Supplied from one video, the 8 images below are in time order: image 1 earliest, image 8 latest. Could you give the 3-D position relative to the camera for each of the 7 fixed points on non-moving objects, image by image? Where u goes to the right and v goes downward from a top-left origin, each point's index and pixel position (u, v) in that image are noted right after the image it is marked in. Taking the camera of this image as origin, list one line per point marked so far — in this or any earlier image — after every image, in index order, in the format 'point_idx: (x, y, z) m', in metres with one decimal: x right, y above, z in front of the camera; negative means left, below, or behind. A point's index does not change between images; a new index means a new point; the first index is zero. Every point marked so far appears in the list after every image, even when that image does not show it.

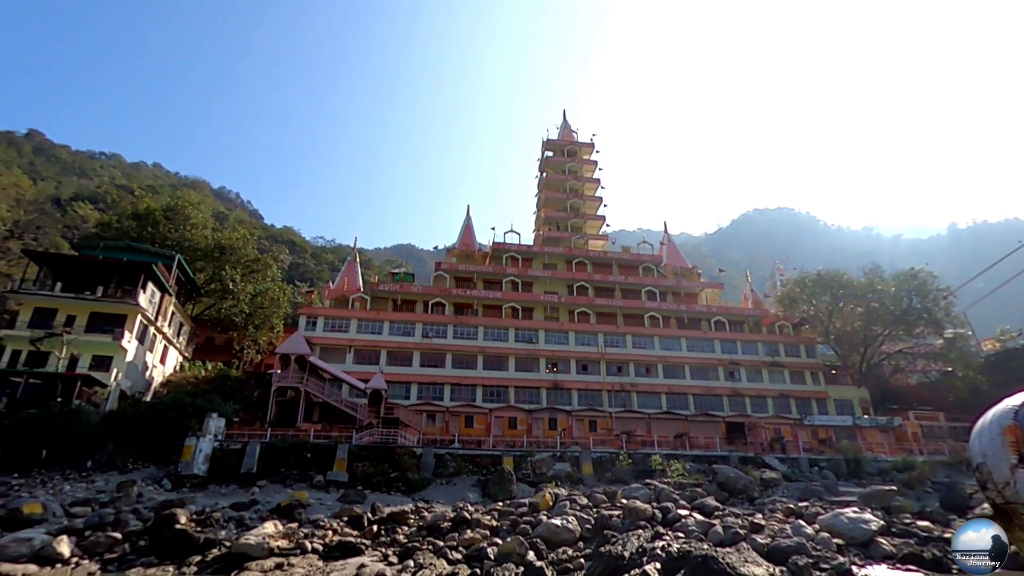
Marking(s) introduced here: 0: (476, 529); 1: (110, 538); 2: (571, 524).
0: (-1.1, -7.9, +17.9) m
1: (-12.3, -7.7, +16.7) m
2: (+1.9, -7.5, +17.3) m
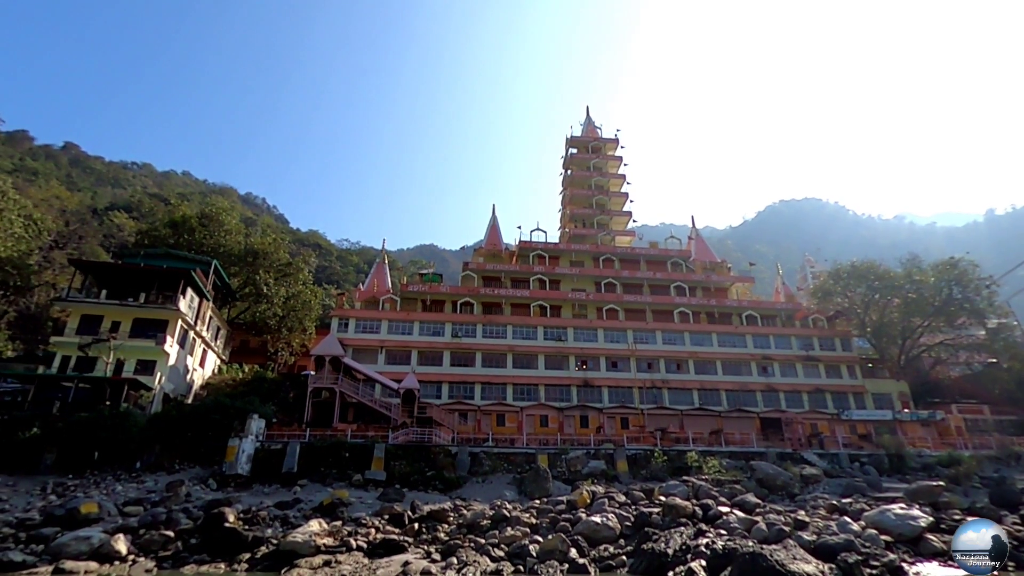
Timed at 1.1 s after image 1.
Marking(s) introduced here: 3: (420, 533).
0: (+0.2, -7.8, +18.0) m
1: (-11.0, -7.9, +17.3) m
2: (+3.1, -7.4, +17.3) m
3: (-3.0, -8.2, +18.4) m
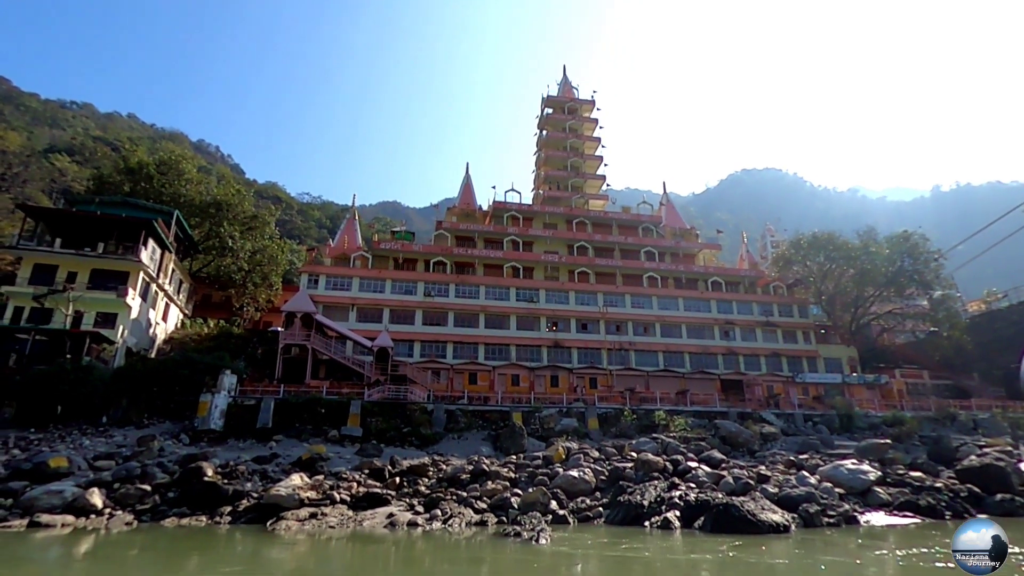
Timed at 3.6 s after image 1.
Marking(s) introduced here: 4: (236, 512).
0: (-0.5, -6.5, +18.6) m
1: (-11.6, -6.3, +17.1) m
2: (+2.5, -6.2, +18.0) m
3: (-3.8, -6.8, +18.8) m
4: (-8.4, -6.8, +16.7) m
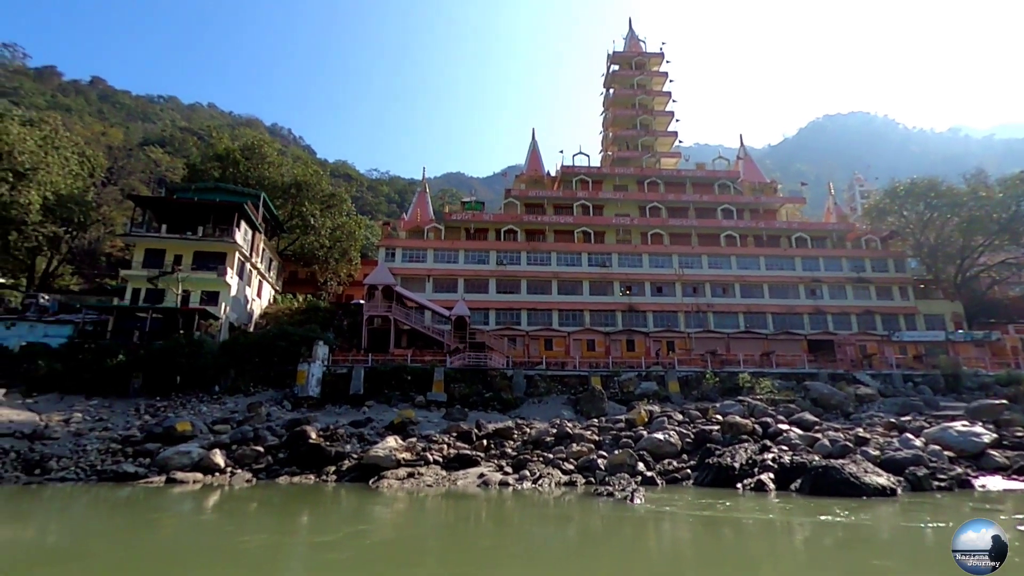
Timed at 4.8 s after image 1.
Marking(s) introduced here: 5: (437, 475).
0: (+2.4, -5.3, +18.9) m
1: (-8.8, -5.6, +18.8) m
2: (+5.3, -4.9, +18.0) m
3: (-0.8, -5.7, +19.5) m
4: (-5.6, -6.0, +18.0) m
5: (-2.4, -5.8, +17.1) m
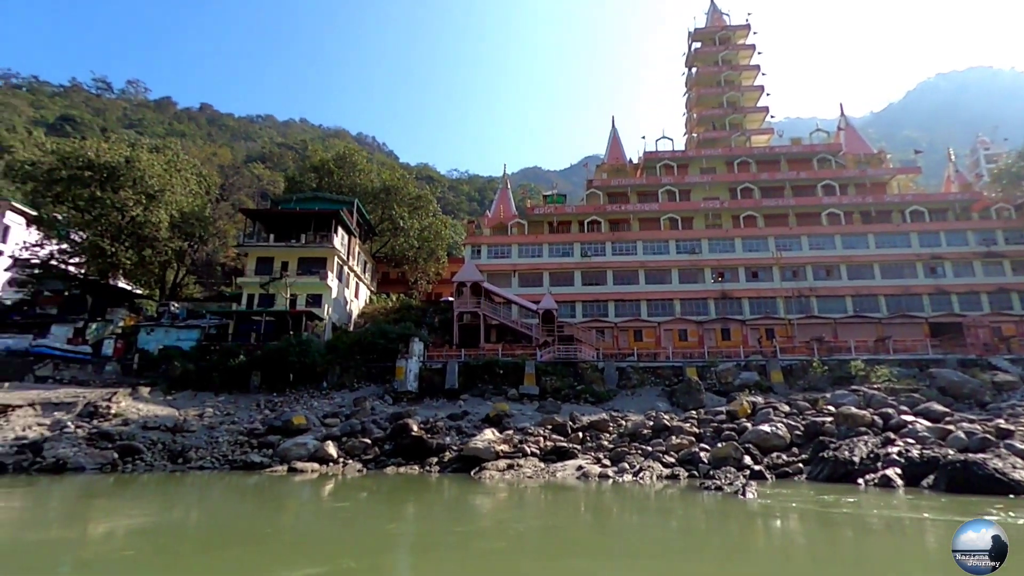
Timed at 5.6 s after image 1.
0: (+5.6, -4.9, +18.4) m
1: (-5.4, -5.7, +20.0) m
2: (+8.4, -4.4, +17.0) m
3: (+2.6, -5.4, +19.4) m
4: (-2.4, -6.0, +18.7) m
5: (+0.7, -5.7, +17.3) m
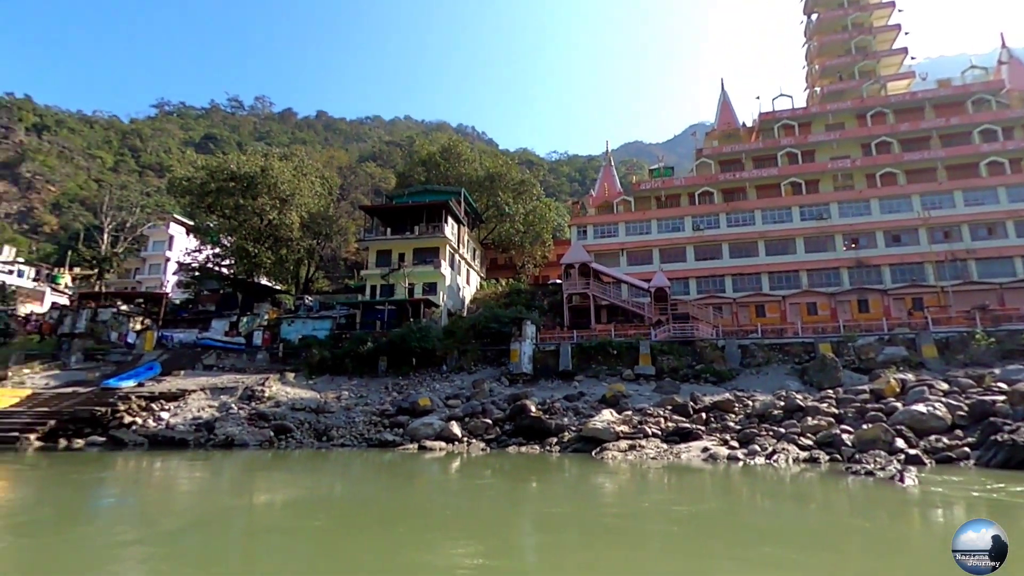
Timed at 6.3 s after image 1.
0: (+9.5, -4.0, +17.1) m
1: (-1.0, -5.1, +20.7) m
2: (+11.9, -3.4, +15.2) m
3: (+6.7, -4.6, +18.7) m
4: (+1.7, -5.3, +18.9) m
5: (+4.5, -5.0, +17.0) m
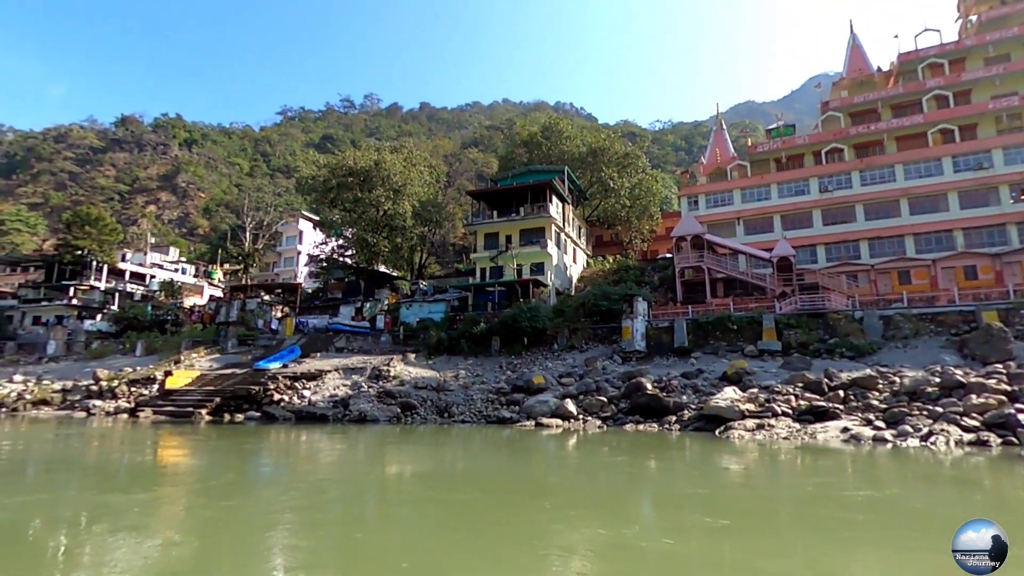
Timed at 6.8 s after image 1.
0: (+12.9, -2.9, +15.0) m
1: (+3.3, -4.3, +20.6) m
2: (+14.9, -2.3, +12.7) m
3: (+10.5, -3.5, +17.1) m
4: (+5.7, -4.5, +18.3) m
5: (+8.0, -4.1, +15.9) m
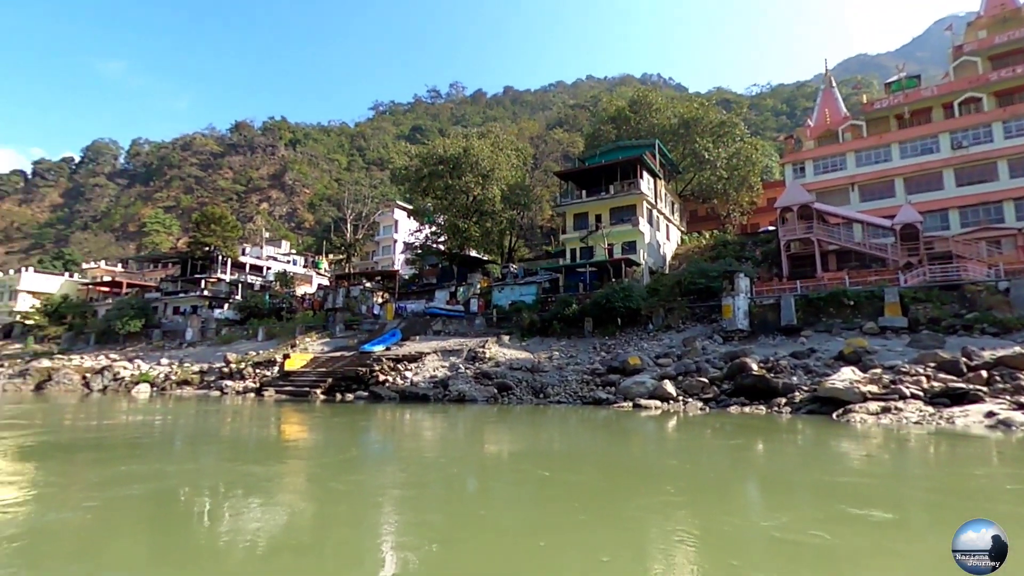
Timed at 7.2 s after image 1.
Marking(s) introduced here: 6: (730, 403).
0: (+15.4, -2.0, +12.7) m
1: (+6.8, -3.4, +19.9) m
2: (+16.9, -1.4, +10.1) m
3: (+13.4, -2.6, +15.2) m
4: (+8.8, -3.6, +17.2) m
5: (+10.7, -3.2, +14.4) m
6: (+7.4, -3.9, +18.6) m
